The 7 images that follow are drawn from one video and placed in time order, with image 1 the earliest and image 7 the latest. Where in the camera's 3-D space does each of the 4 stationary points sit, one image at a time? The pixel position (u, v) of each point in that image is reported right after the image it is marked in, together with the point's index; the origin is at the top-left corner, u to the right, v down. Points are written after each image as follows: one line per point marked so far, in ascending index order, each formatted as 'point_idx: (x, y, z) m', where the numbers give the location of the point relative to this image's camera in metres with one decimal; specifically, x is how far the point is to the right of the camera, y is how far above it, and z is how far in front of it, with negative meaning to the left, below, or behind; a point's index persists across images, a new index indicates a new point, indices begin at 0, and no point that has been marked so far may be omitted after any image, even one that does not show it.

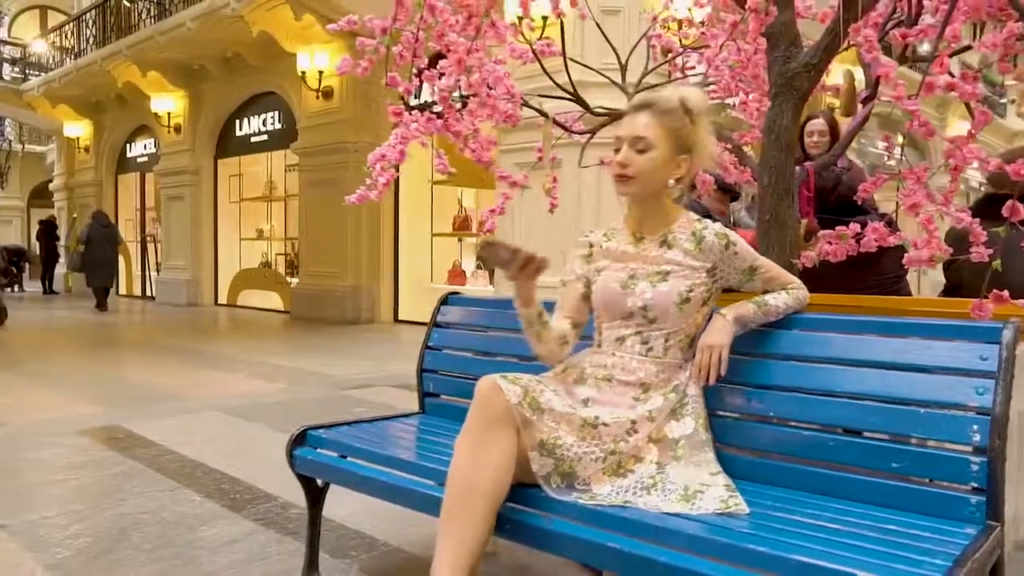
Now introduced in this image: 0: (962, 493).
0: (+1.1, -0.5, +2.0) m
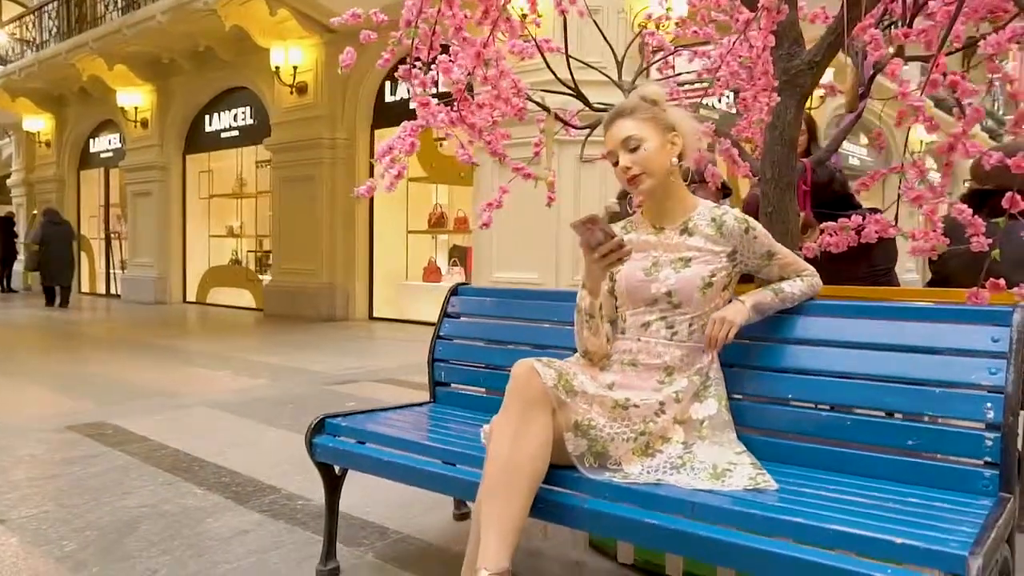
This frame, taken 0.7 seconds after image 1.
0: (+1.2, -0.5, +2.1) m
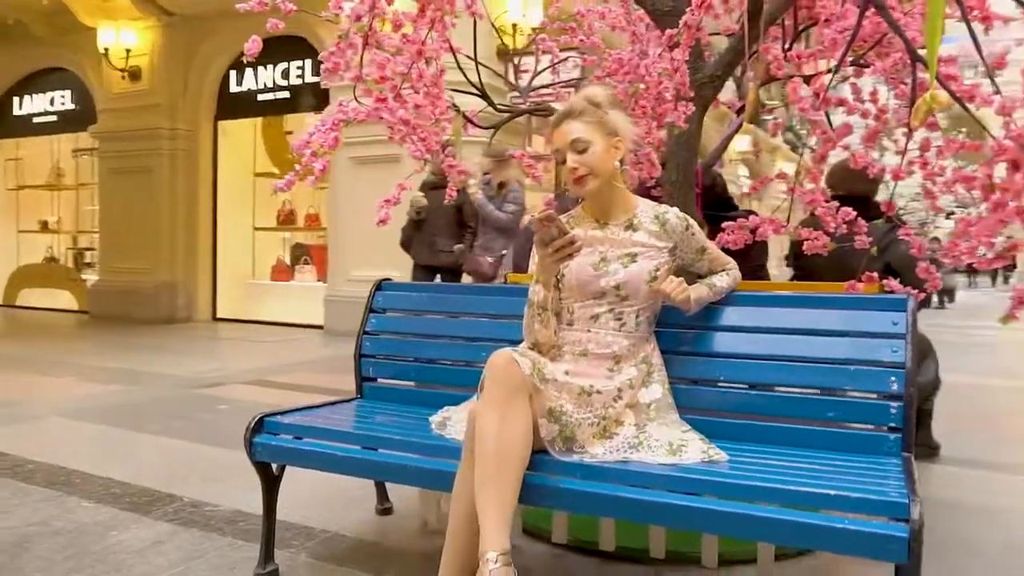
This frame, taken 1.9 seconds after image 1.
0: (+1.1, -0.5, +2.4) m
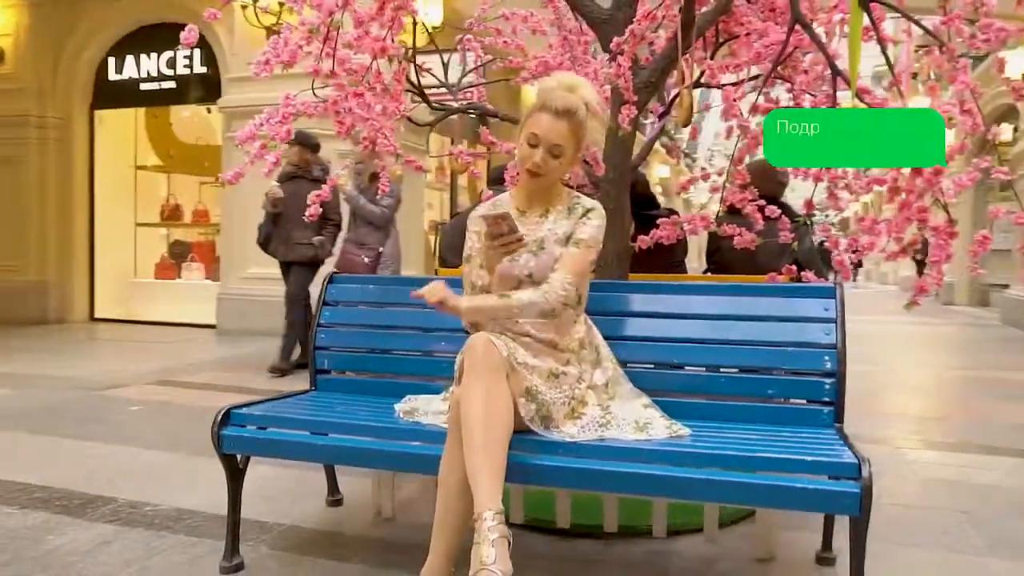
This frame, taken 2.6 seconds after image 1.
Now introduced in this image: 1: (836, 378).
0: (+1.1, -0.4, +2.7) m
1: (+1.1, -0.3, +2.7) m
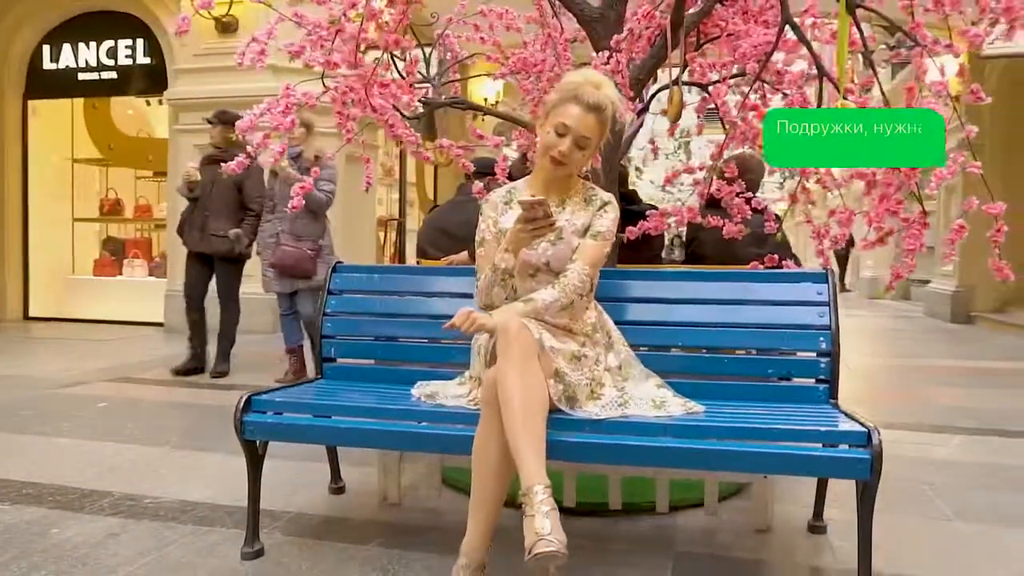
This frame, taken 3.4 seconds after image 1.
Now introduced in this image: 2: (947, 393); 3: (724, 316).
0: (+1.1, -0.4, +2.9) m
1: (+1.2, -0.3, +2.9) m
2: (+3.6, -0.9, +6.4) m
3: (+0.8, -0.1, +3.1) m
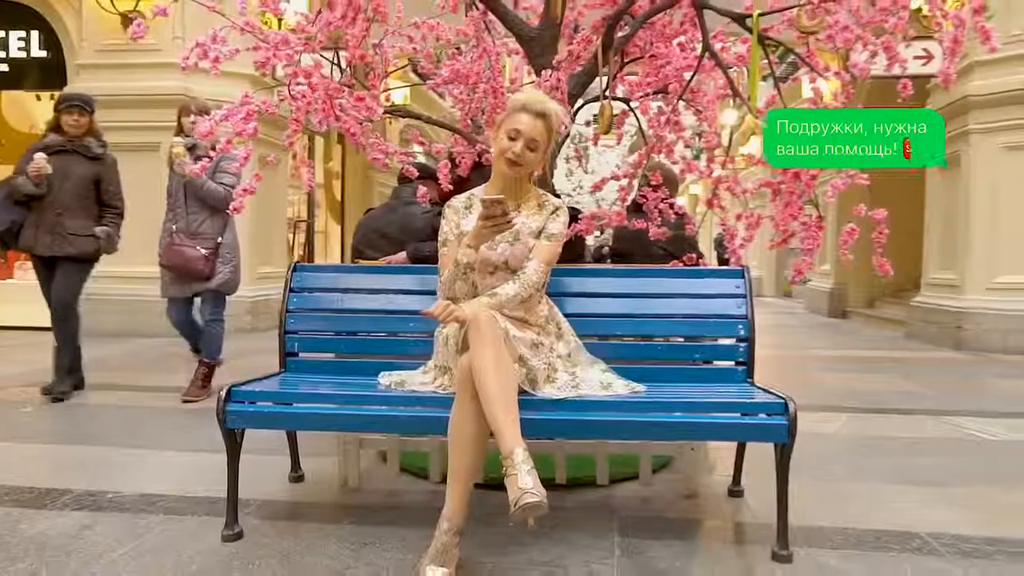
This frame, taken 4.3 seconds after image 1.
0: (+0.9, -0.3, +3.3) m
1: (+1.0, -0.2, +3.3) m
2: (+2.9, -0.8, +7.1) m
3: (+0.6, -0.1, +3.4) m
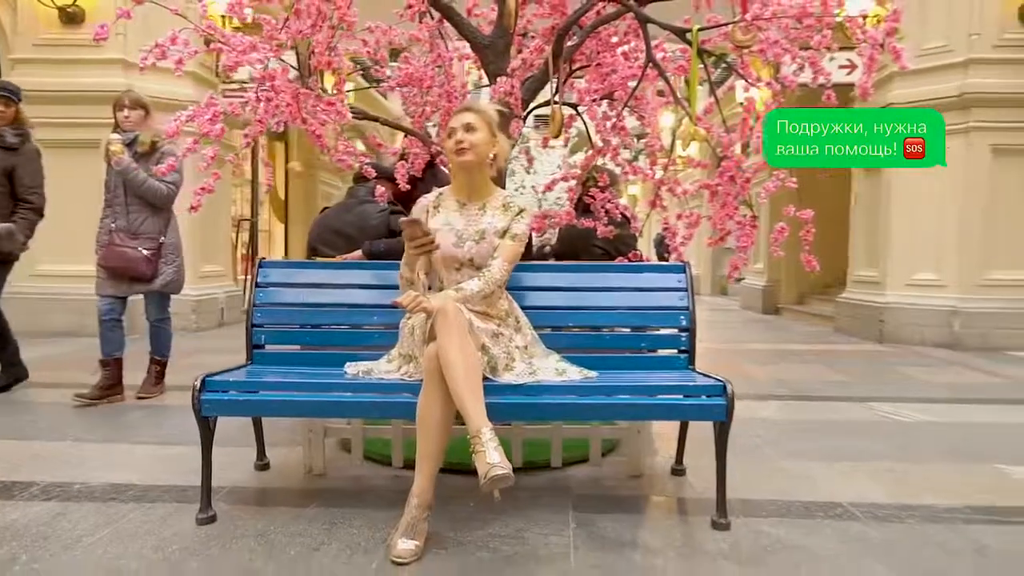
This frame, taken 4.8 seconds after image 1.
0: (+0.8, -0.3, +3.6) m
1: (+0.8, -0.2, +3.6) m
2: (+2.4, -0.8, +7.5) m
3: (+0.4, -0.1, +3.7) m
